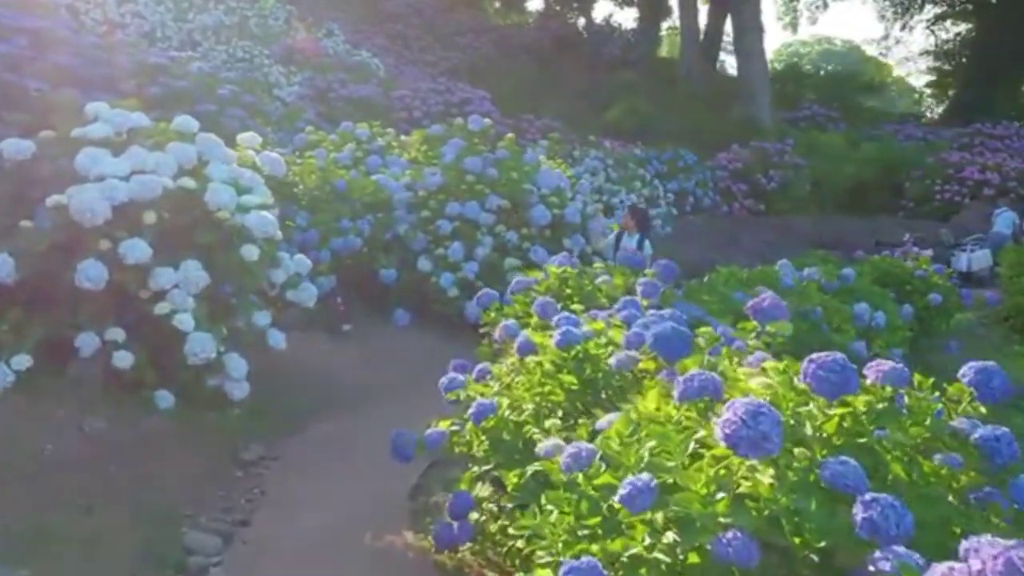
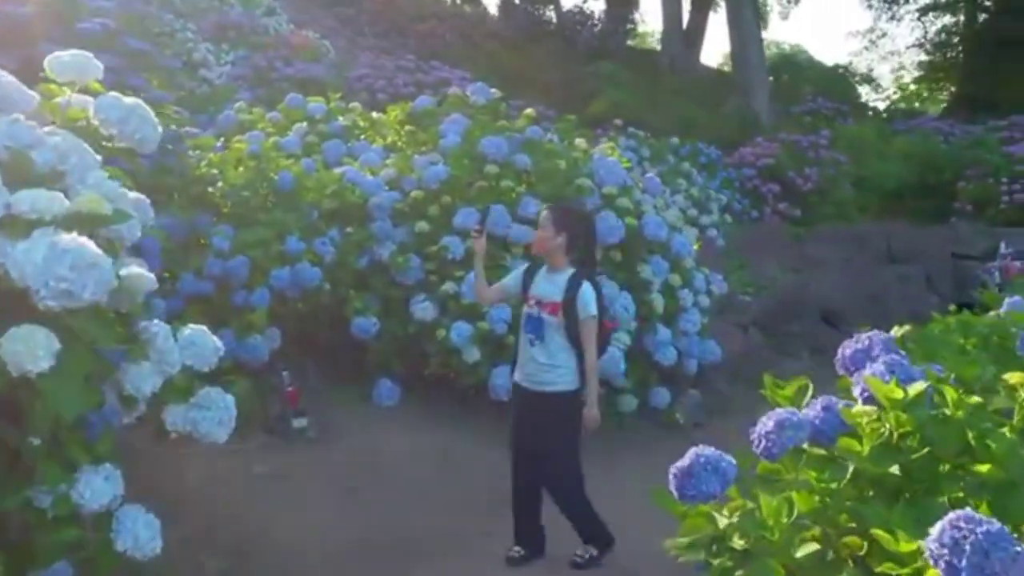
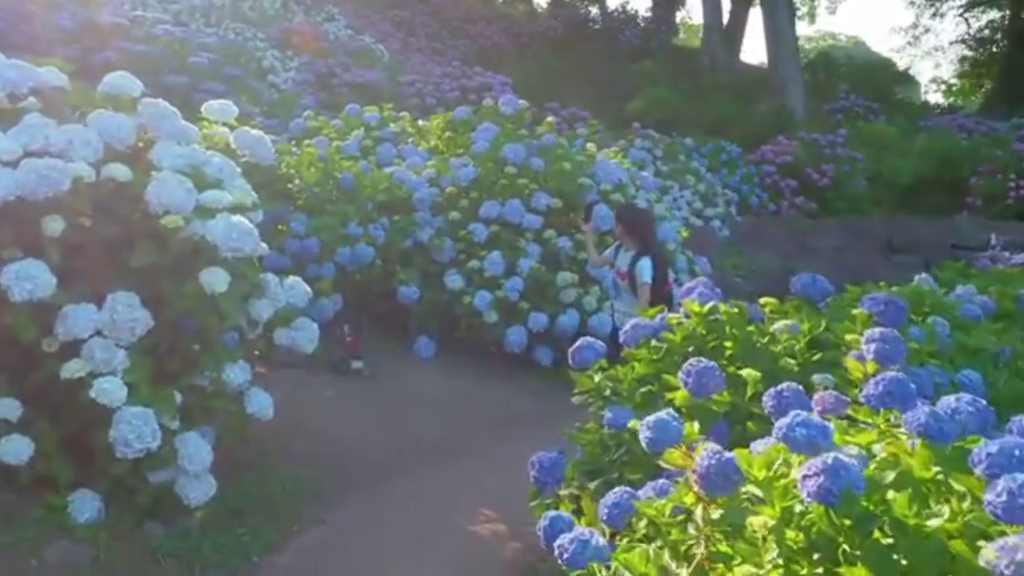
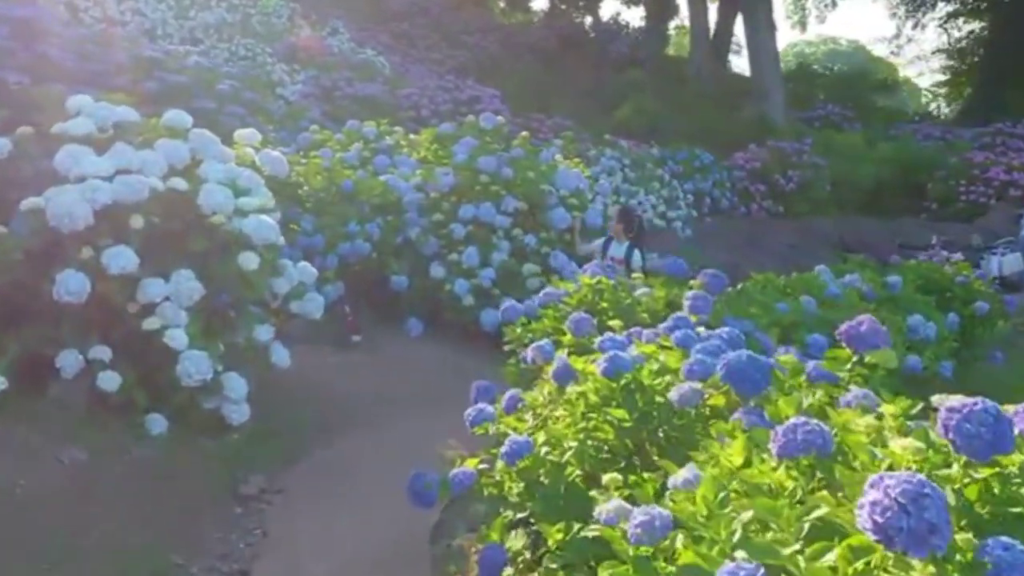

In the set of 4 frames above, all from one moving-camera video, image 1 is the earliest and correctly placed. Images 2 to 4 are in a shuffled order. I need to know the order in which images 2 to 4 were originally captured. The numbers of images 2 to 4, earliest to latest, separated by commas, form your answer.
4, 3, 2
